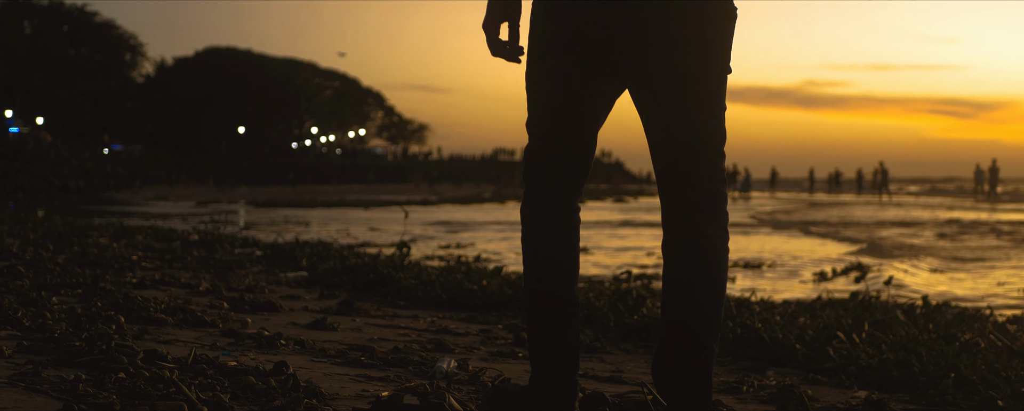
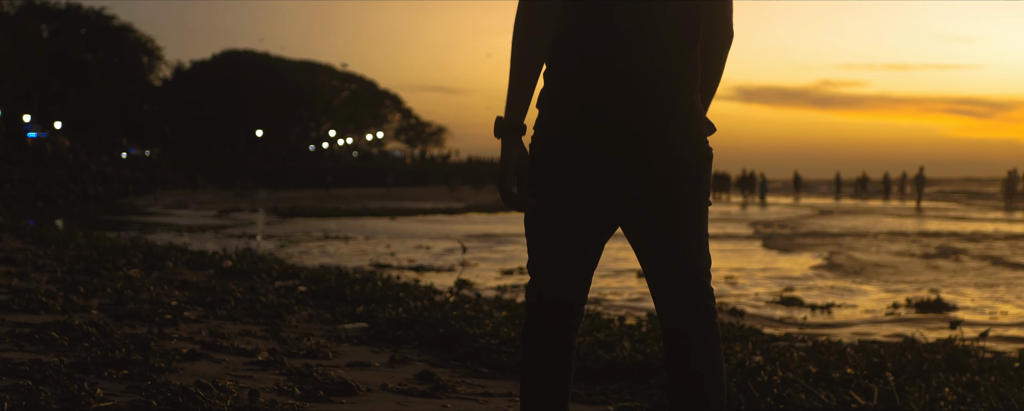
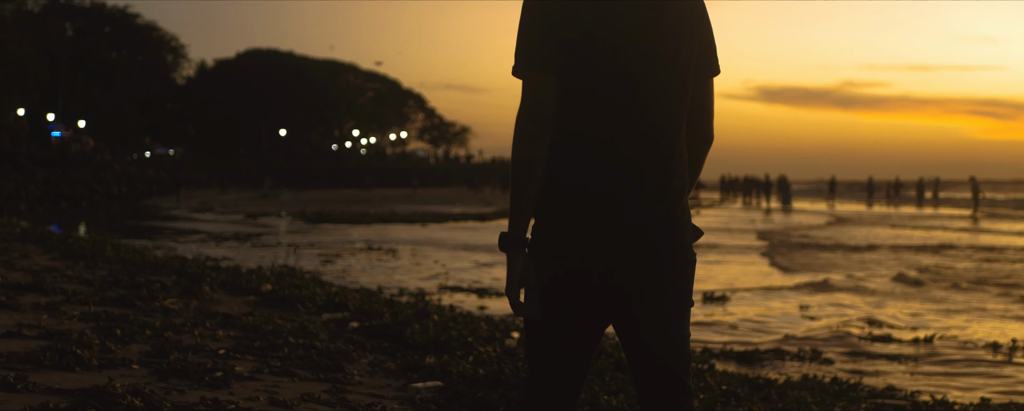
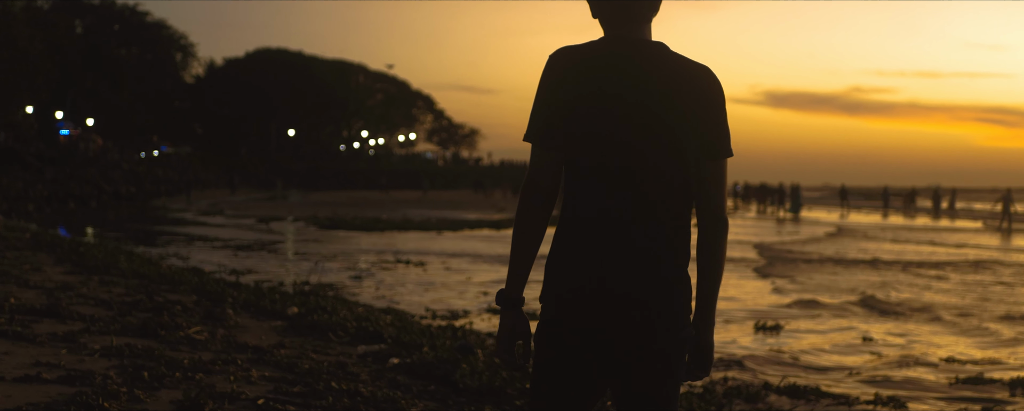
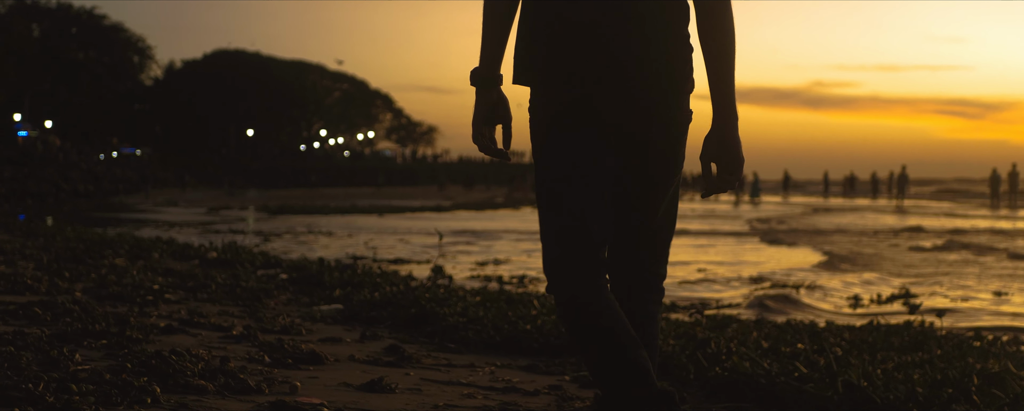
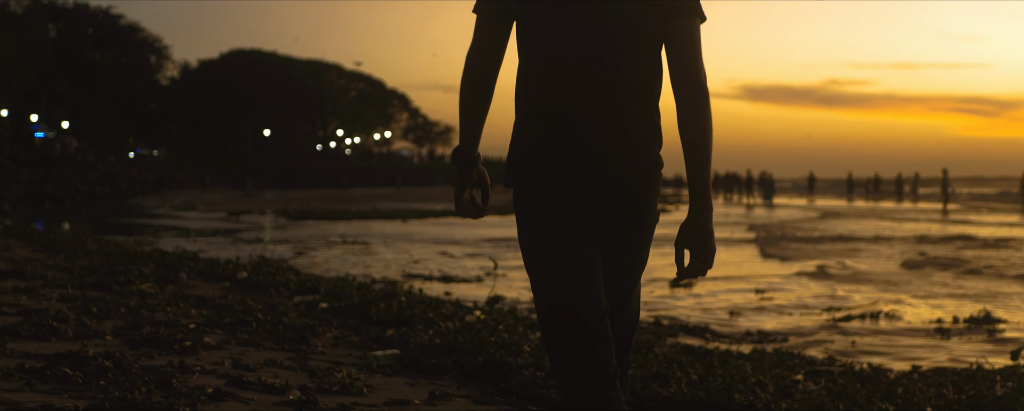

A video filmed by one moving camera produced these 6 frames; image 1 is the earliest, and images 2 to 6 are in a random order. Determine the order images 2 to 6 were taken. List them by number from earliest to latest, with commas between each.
5, 2, 6, 3, 4
